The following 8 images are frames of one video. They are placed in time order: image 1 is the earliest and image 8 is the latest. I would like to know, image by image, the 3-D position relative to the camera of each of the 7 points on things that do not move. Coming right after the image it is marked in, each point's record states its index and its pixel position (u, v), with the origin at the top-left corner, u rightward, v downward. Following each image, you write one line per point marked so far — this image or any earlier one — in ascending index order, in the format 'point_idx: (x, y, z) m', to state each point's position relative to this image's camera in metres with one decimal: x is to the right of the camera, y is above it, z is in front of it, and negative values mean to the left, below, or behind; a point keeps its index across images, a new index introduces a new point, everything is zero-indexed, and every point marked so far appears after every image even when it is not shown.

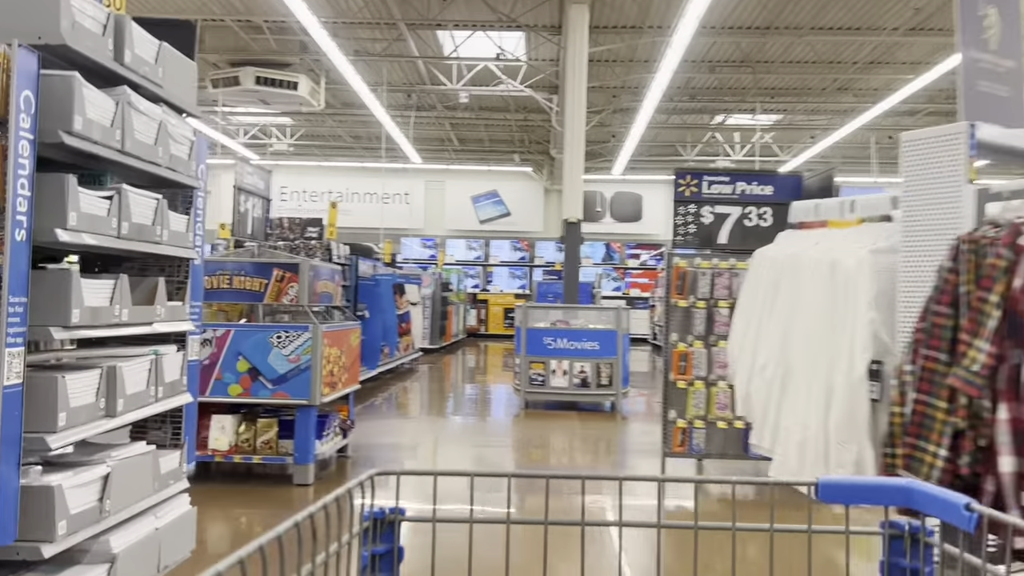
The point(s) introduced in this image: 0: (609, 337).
0: (+0.9, -0.5, +8.0) m
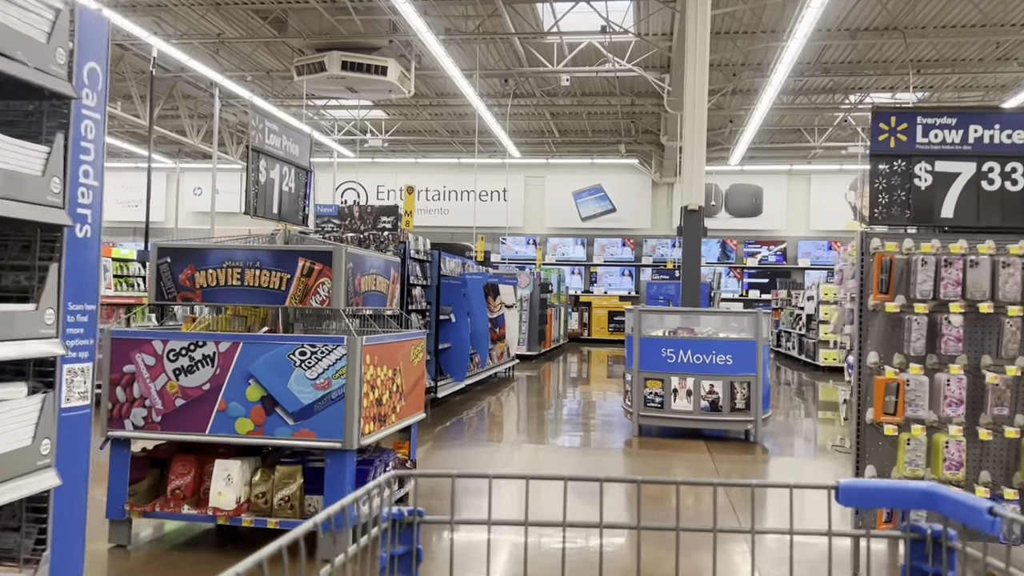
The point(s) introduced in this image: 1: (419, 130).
0: (+1.7, -0.5, +6.4) m
1: (-2.2, +3.7, +19.8) m
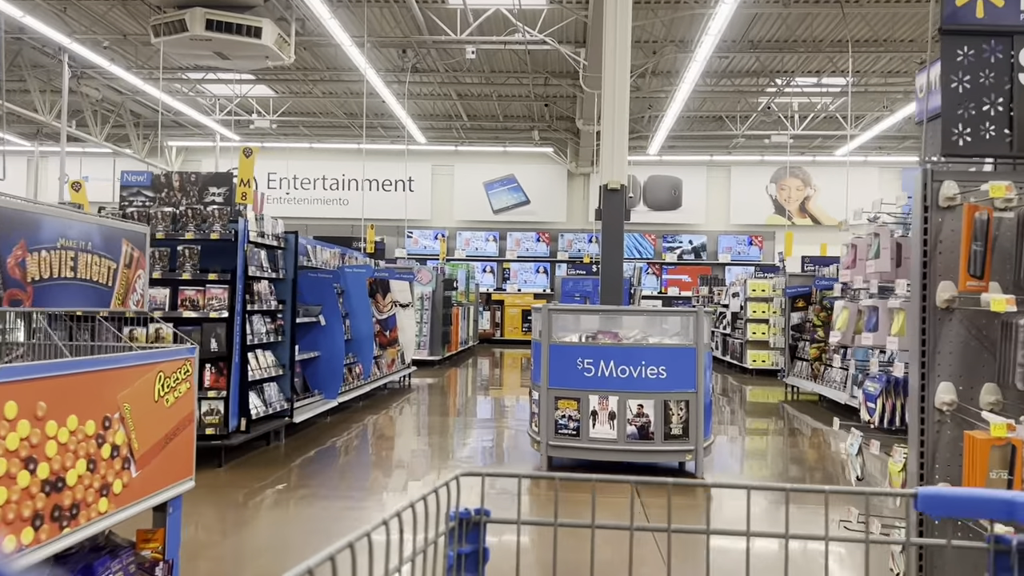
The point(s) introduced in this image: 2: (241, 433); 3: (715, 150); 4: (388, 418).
0: (+1.0, -0.4, +5.0) m
1: (-4.2, +3.8, +17.9) m
2: (-1.7, -0.9, +5.3) m
3: (+4.7, +3.2, +19.8) m
4: (-1.2, -1.3, +8.3) m
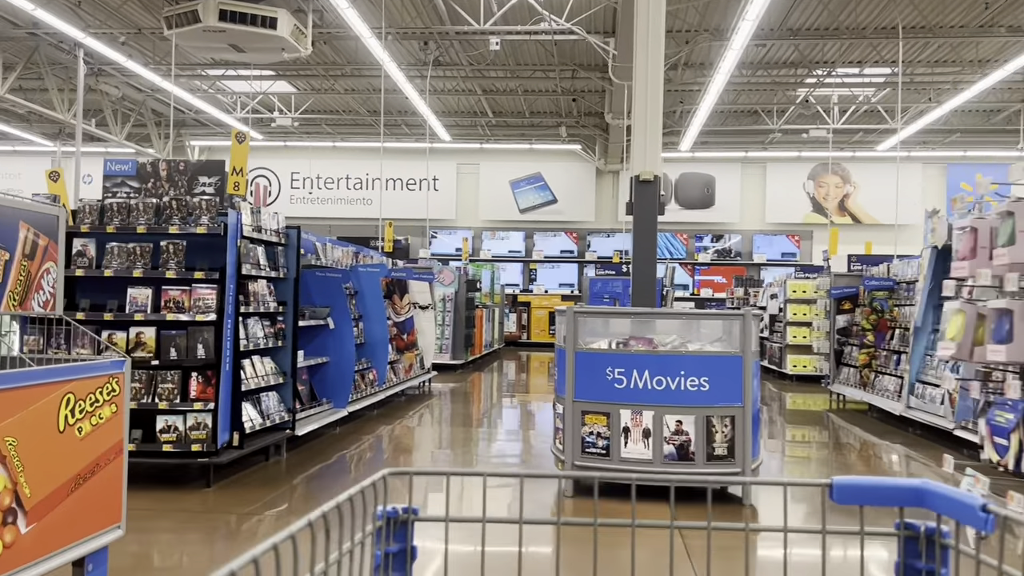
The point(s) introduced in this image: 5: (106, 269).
0: (+1.1, -0.4, +4.4) m
1: (-3.7, +3.7, +17.5) m
2: (-1.6, -0.9, +4.8) m
3: (+5.3, +3.2, +19.0) m
4: (-1.0, -1.3, +7.8) m
5: (-2.1, +0.1, +4.4) m
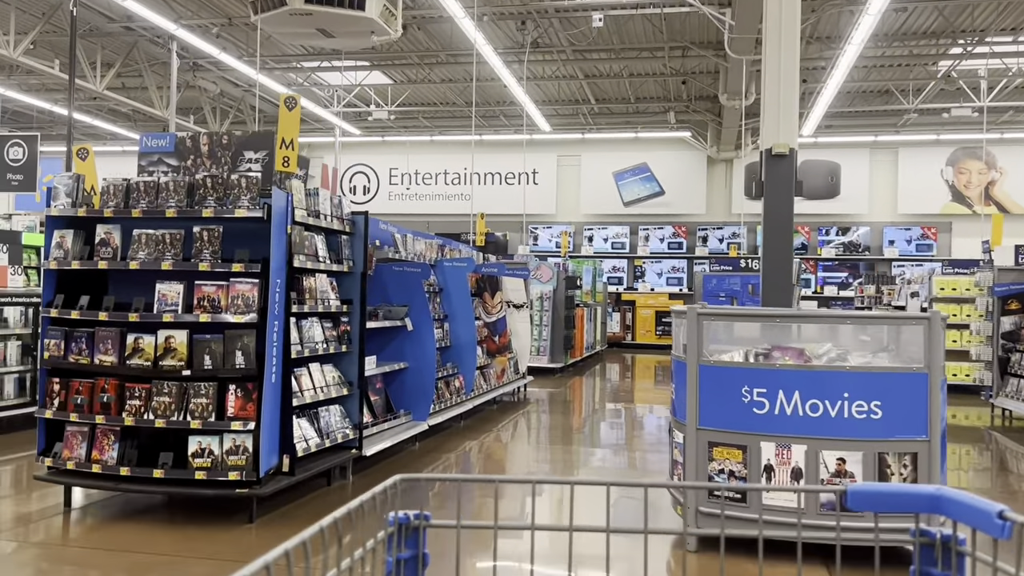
0: (+1.5, -0.4, +3.3) m
1: (-1.6, +3.8, +16.9) m
2: (-1.1, -0.9, +4.0) m
3: (+7.5, +3.2, +17.3) m
4: (-0.1, -1.2, +6.9) m
5: (-1.7, +0.1, +3.7) m
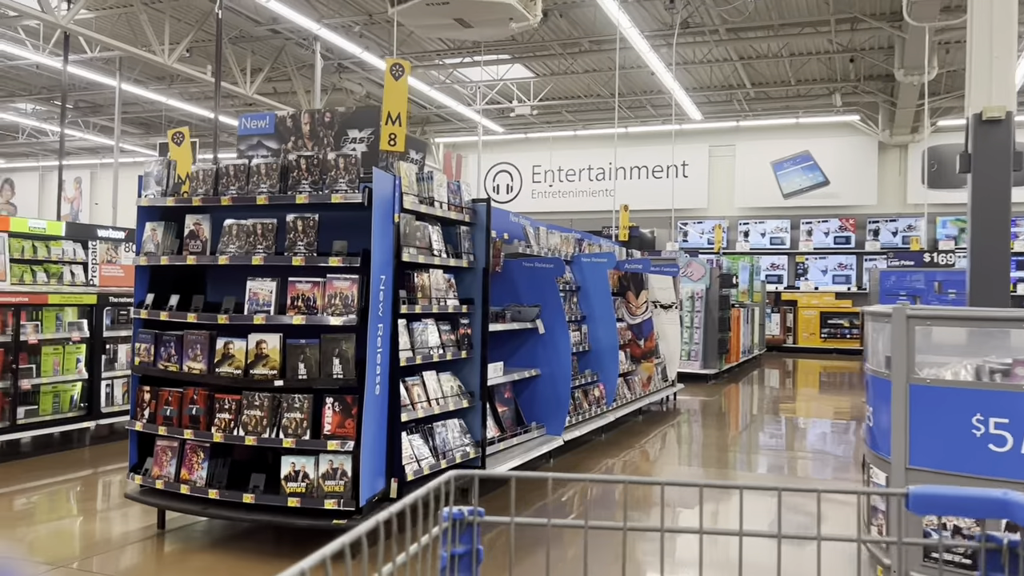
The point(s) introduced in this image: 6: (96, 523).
0: (+1.9, -0.4, +2.3) m
1: (+1.1, +3.8, +16.2) m
2: (-0.5, -0.9, +3.4) m
3: (+10.2, +3.3, +15.1) m
4: (+1.0, -1.2, +6.2) m
5: (-1.1, +0.1, +3.3) m
6: (-2.0, -1.1, +4.0) m
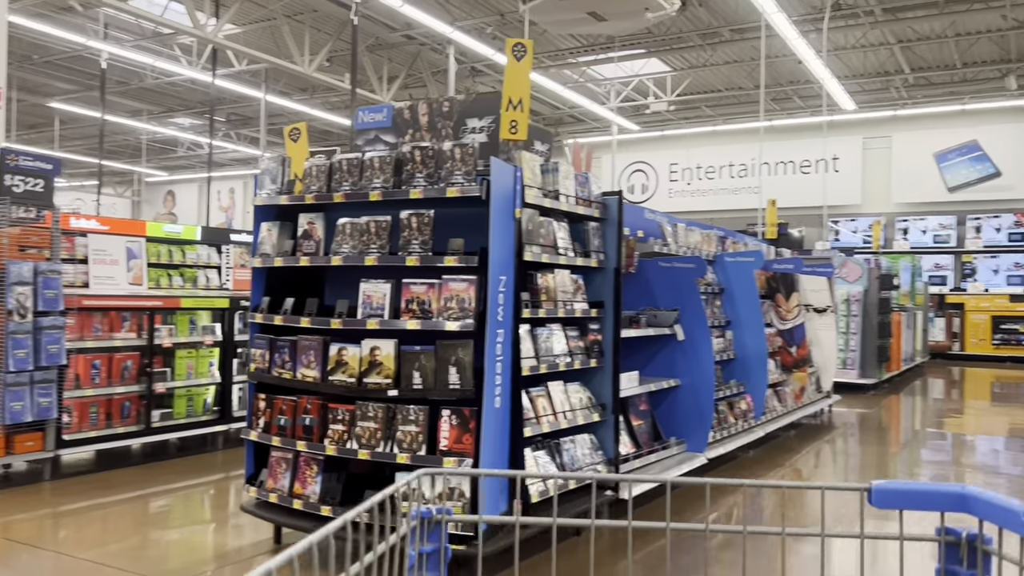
0: (+2.2, -0.4, +1.6) m
1: (+3.6, +3.7, +15.5) m
2: (0.0, -0.9, +3.1) m
3: (+12.4, +3.3, +13.0) m
4: (+1.9, -1.2, +5.6) m
5: (-0.6, +0.1, +3.1) m
6: (-1.4, -1.1, +3.9) m
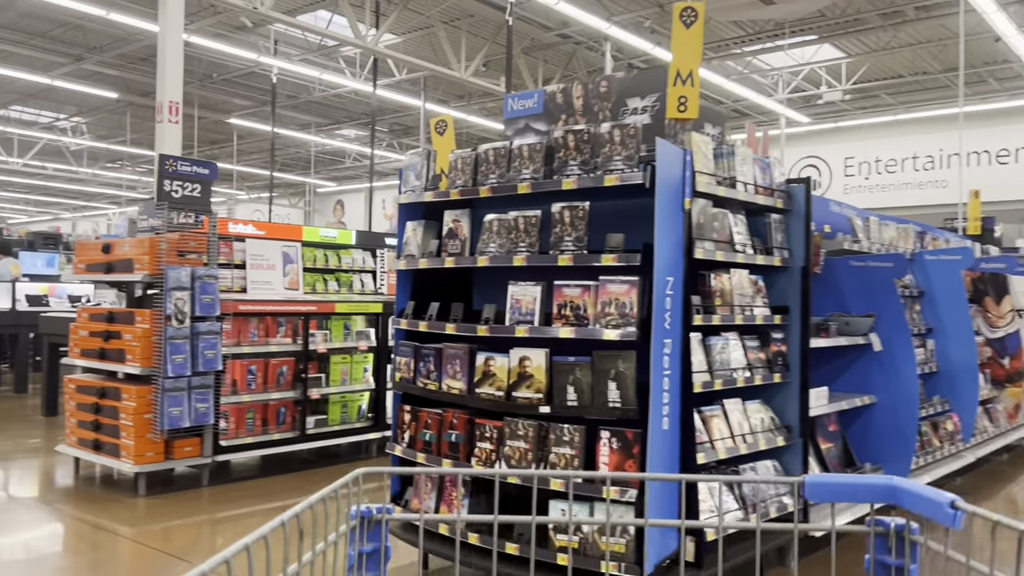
0: (+2.4, -0.4, +0.8) m
1: (+6.4, +3.7, +14.3) m
2: (+0.5, -0.9, +2.7) m
3: (+14.5, +3.3, +10.1) m
4: (+2.8, -1.3, +4.8) m
5: (-0.1, +0.1, +2.8) m
6: (-0.6, -1.1, +3.8) m
